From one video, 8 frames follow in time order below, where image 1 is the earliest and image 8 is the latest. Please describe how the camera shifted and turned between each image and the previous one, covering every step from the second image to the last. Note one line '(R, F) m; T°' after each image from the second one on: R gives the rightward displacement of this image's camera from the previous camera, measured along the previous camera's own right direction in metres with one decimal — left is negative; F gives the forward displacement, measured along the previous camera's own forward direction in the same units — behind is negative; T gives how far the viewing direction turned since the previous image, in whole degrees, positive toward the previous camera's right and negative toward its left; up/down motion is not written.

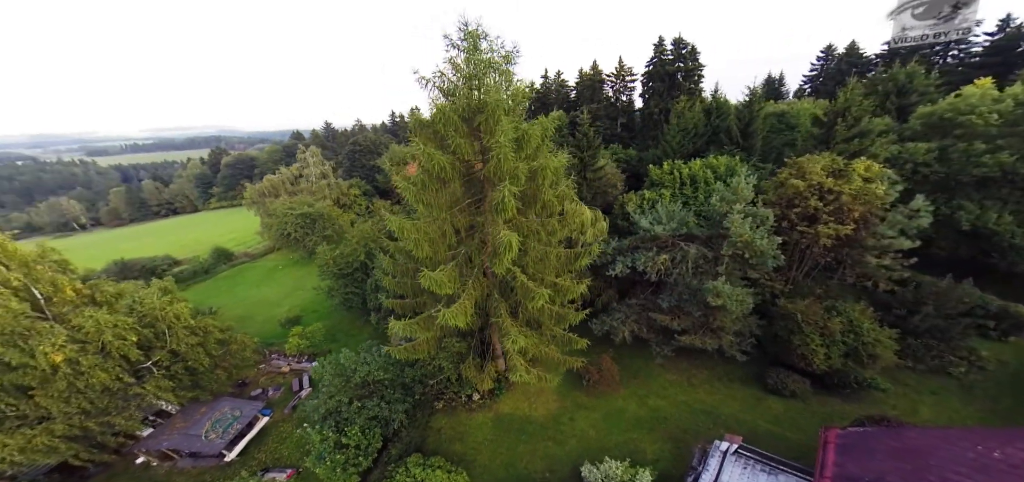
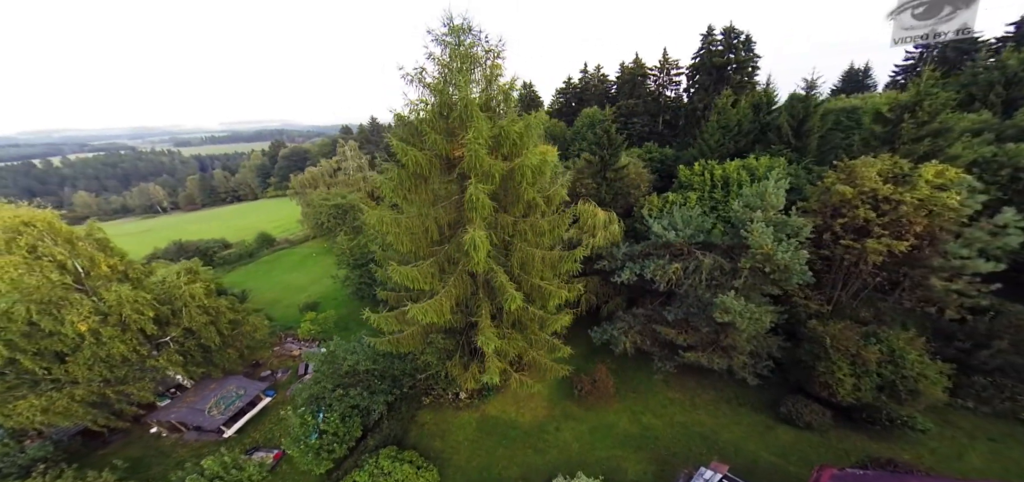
(+2.0, +0.5) m; -7°
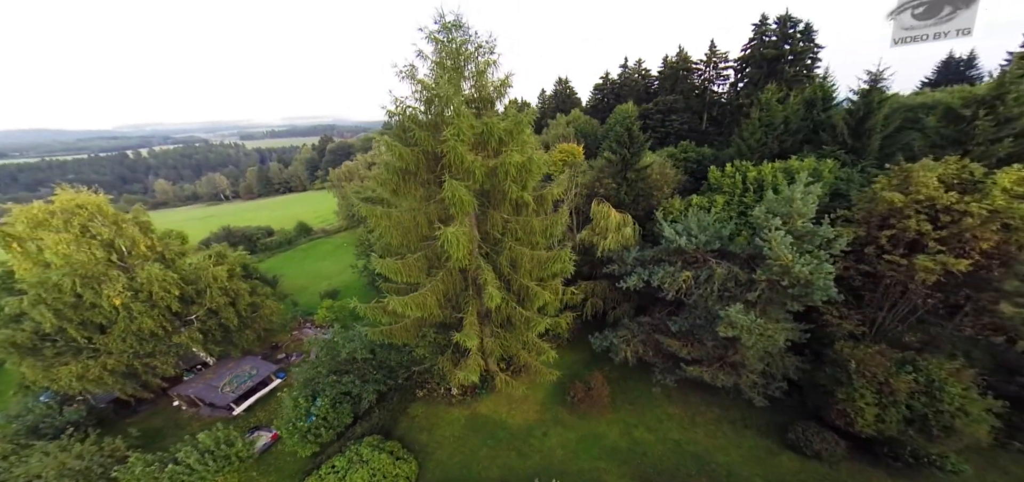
(+1.7, +0.3) m; -6°
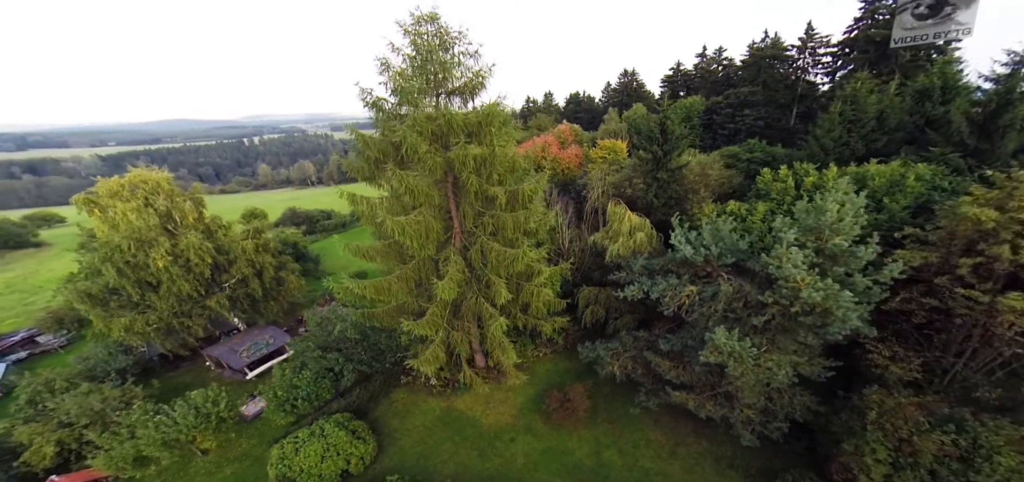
(+3.2, +0.7) m; -10°
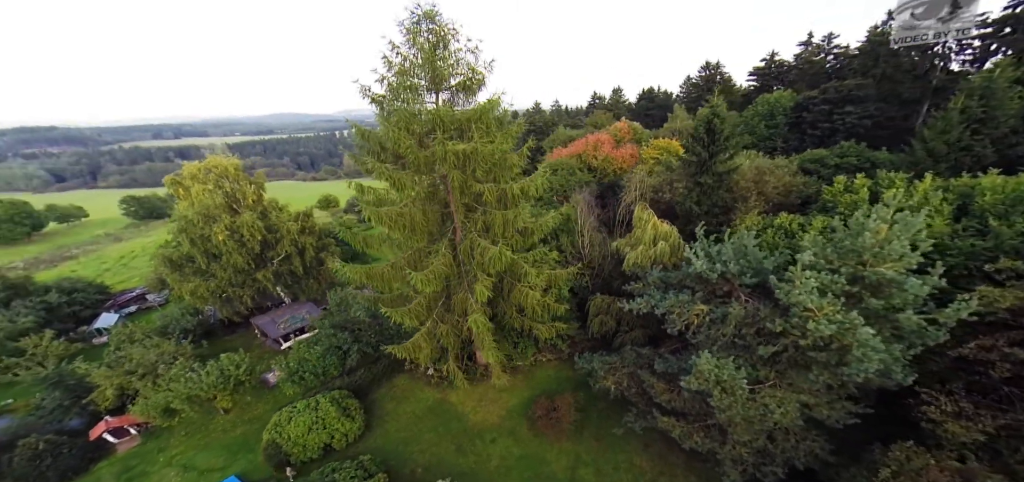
(+2.7, +0.5) m; -11°
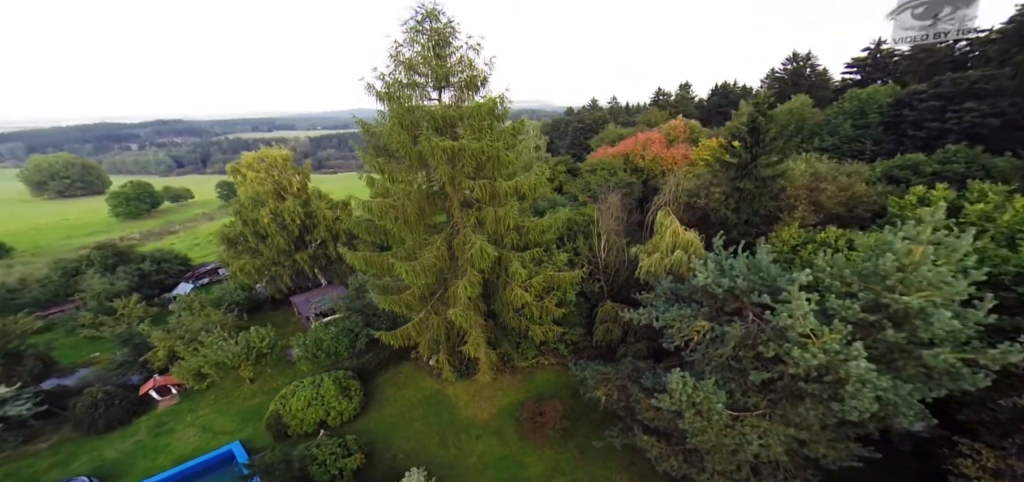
(+2.3, +0.4) m; -9°
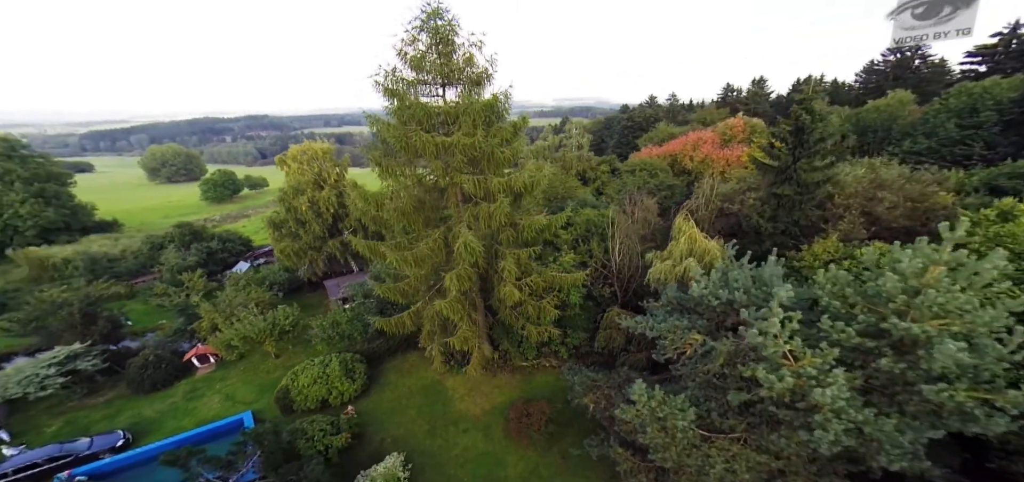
(+2.1, +0.3) m; -8°
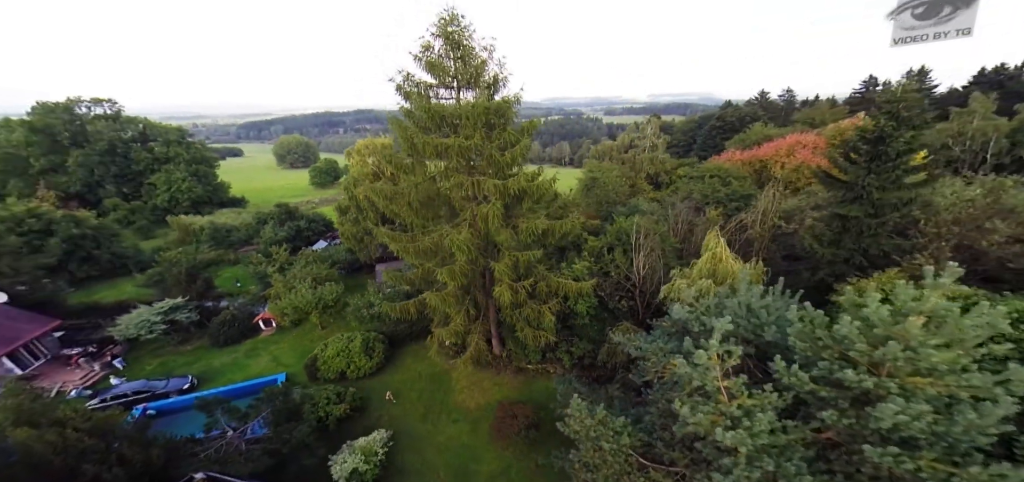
(+3.0, +0.3) m; -13°
